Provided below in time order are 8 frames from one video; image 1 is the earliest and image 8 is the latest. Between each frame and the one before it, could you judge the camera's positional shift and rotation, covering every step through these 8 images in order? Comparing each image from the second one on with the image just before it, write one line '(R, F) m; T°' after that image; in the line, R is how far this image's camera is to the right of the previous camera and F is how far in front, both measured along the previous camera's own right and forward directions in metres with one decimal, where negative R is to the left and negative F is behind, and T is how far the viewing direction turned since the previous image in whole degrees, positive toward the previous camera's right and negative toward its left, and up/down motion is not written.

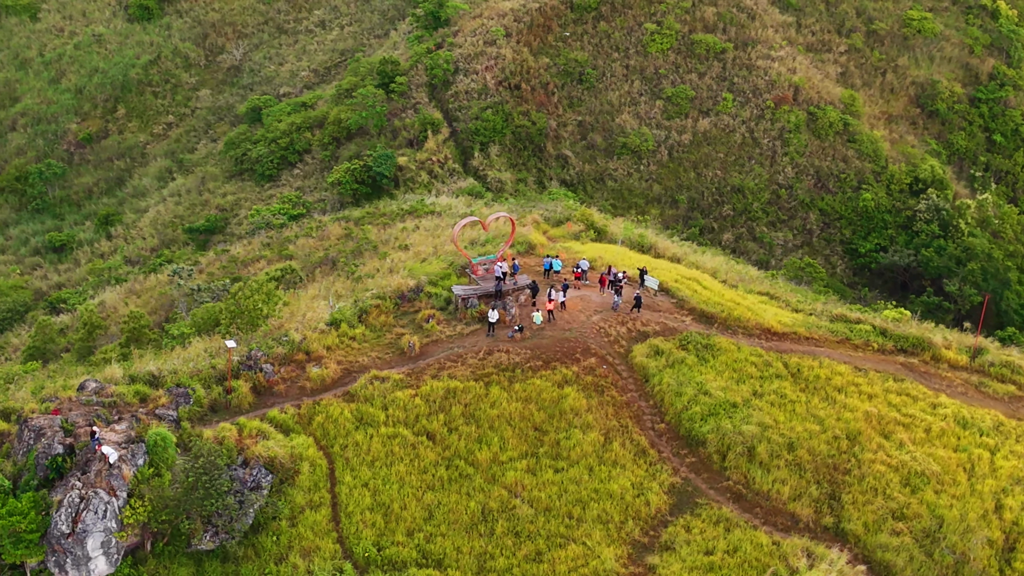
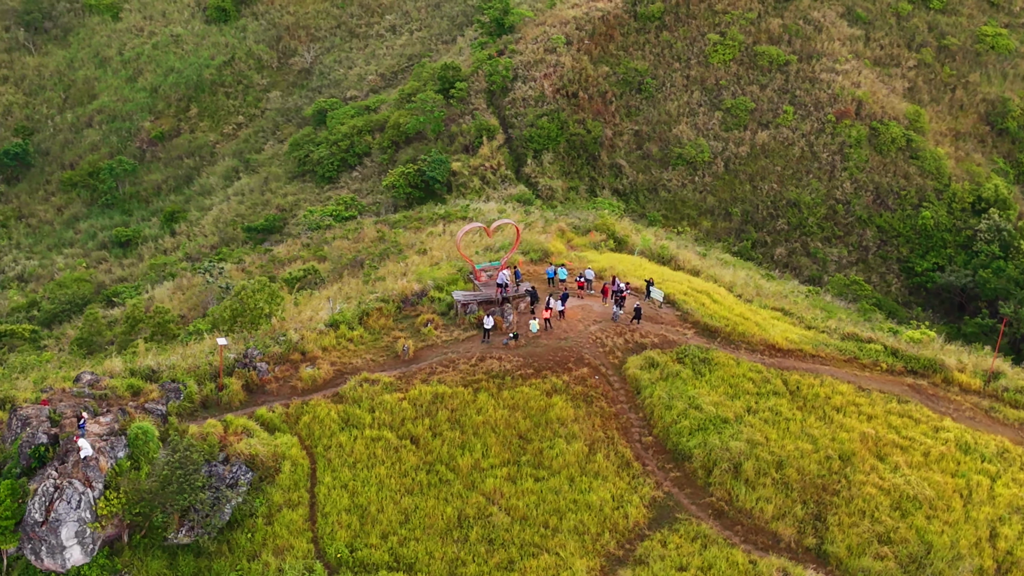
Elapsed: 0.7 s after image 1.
(+0.8, +0.1) m; -2°
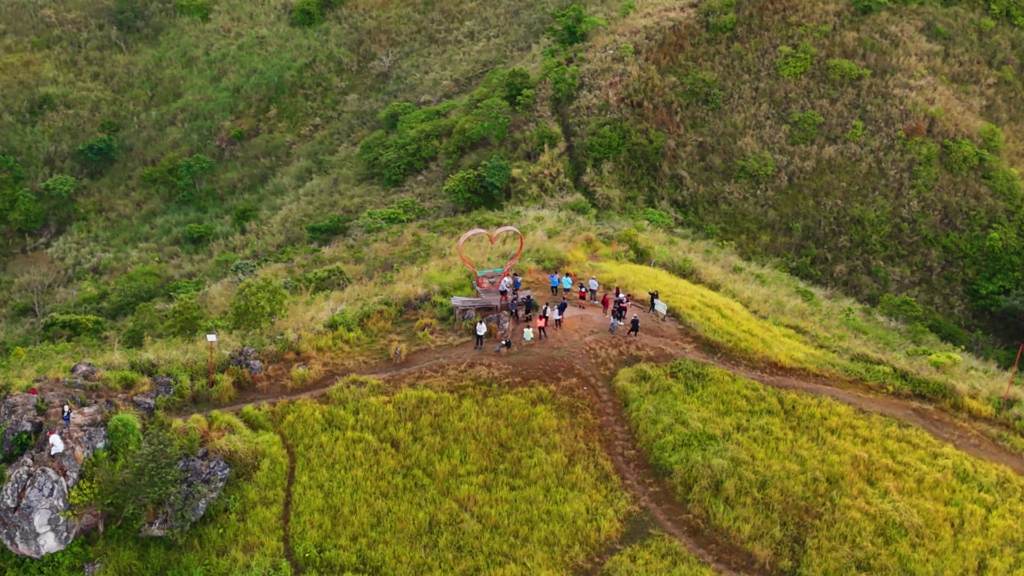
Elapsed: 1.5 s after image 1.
(+0.9, +0.1) m; -2°
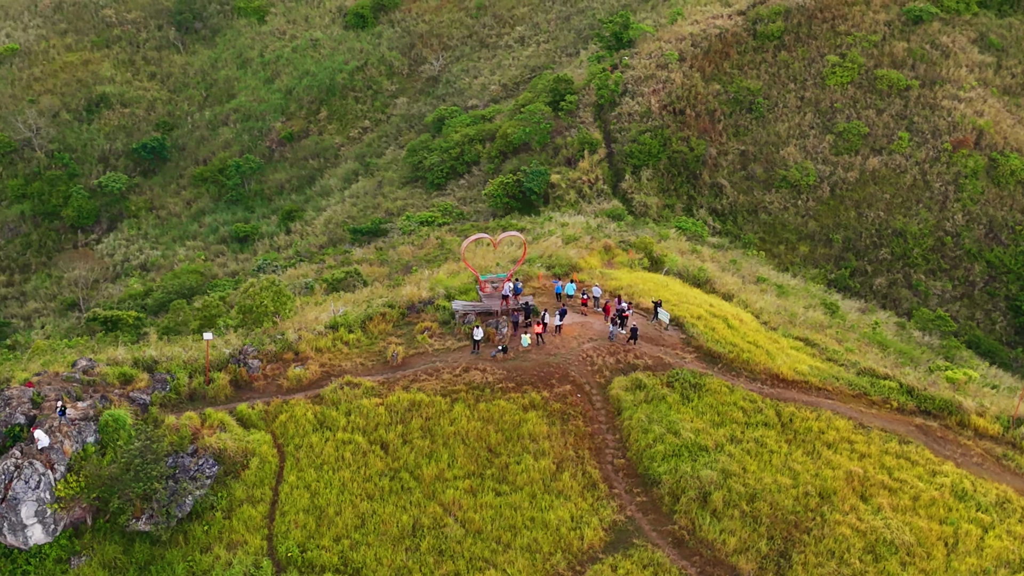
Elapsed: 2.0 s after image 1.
(+0.5, 0.0) m; -2°
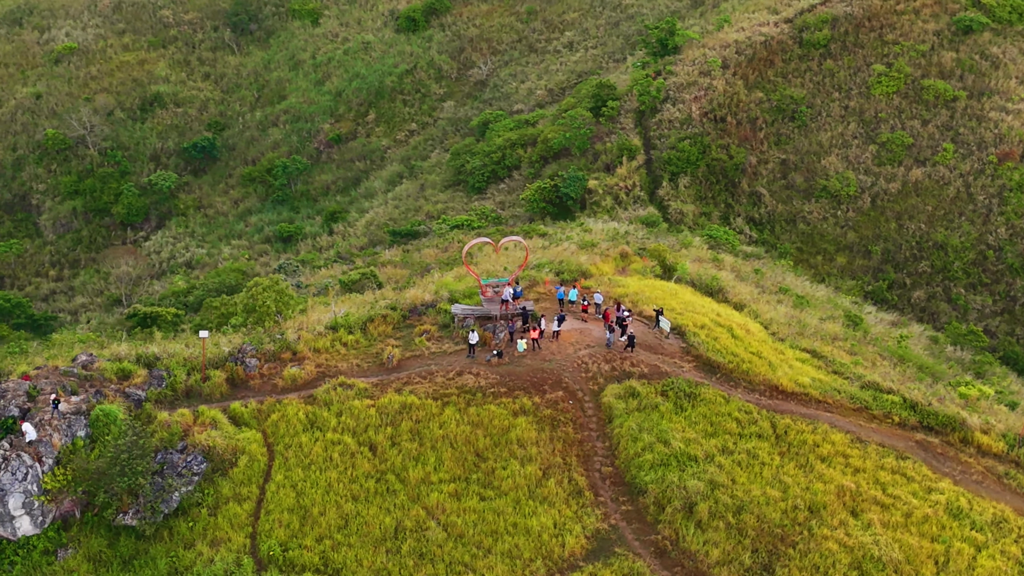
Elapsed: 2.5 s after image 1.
(+0.5, 0.0) m; -1°
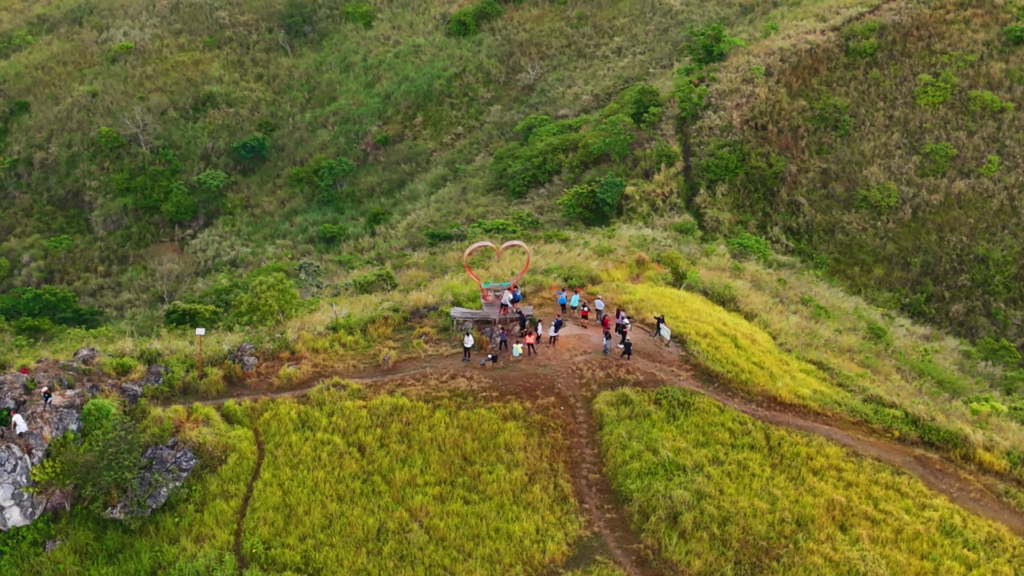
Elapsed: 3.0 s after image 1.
(+0.5, 0.0) m; -1°
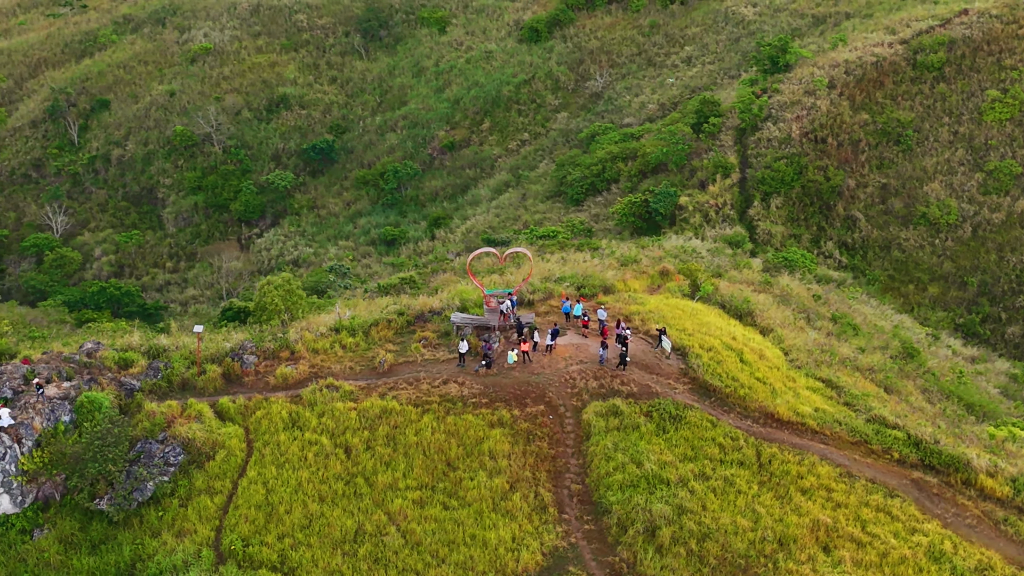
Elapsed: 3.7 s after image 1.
(+0.7, -0.1) m; -2°
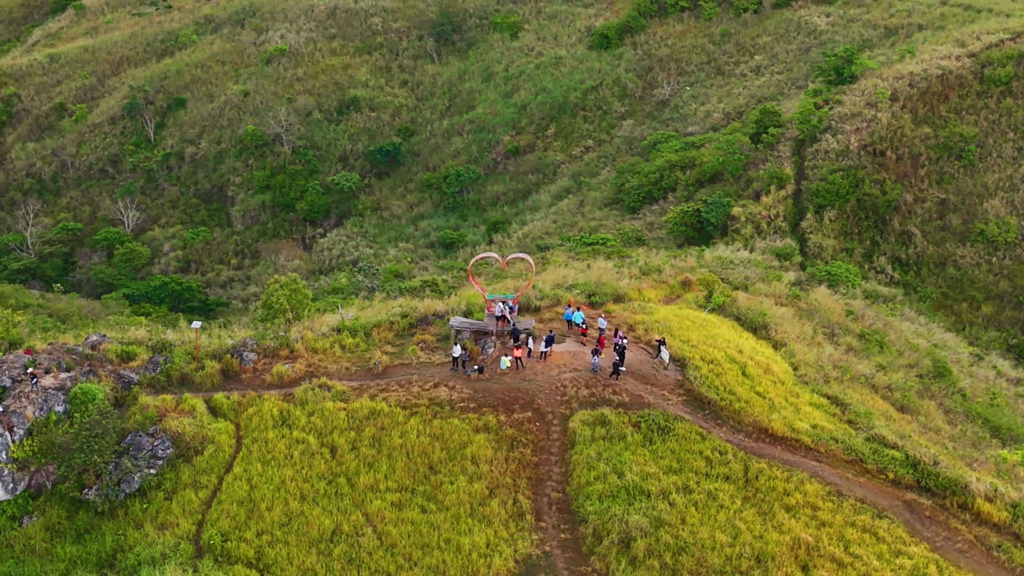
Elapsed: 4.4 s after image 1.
(+0.8, -0.1) m; -2°
